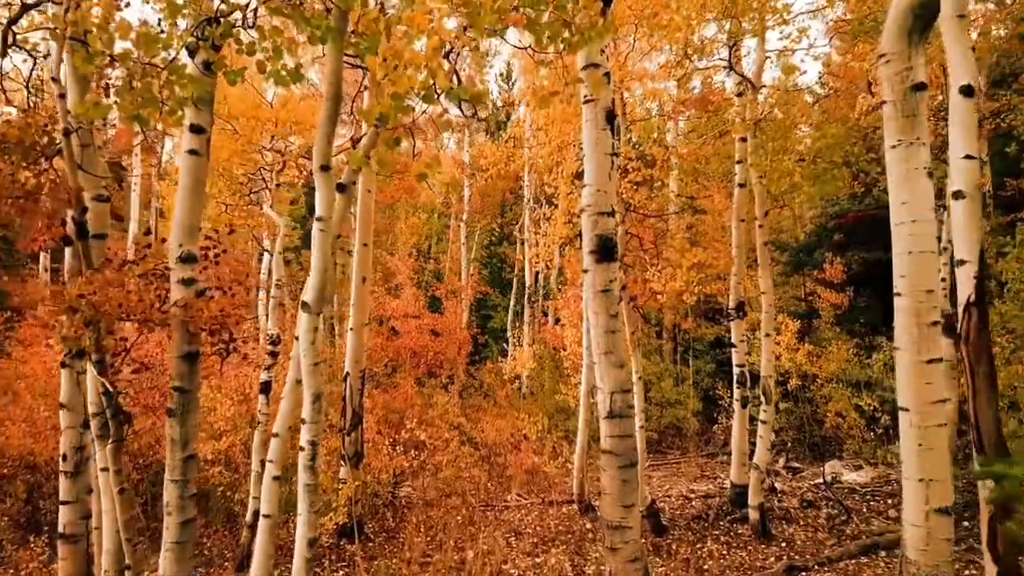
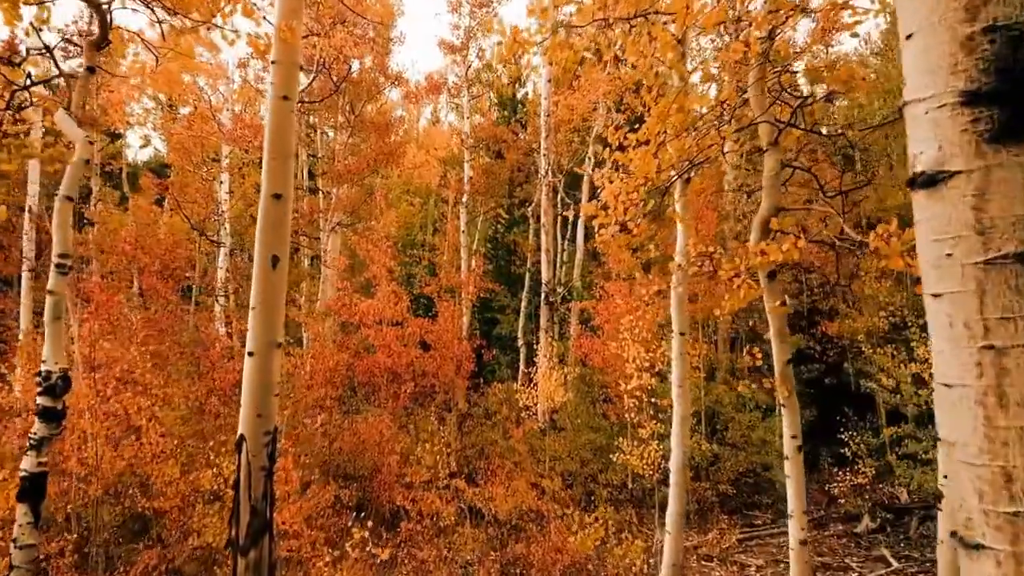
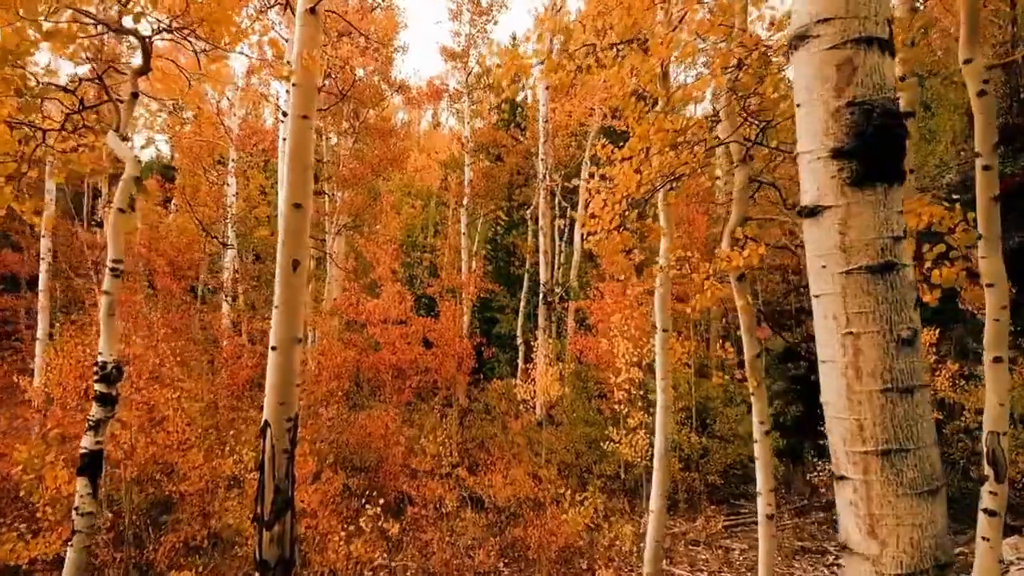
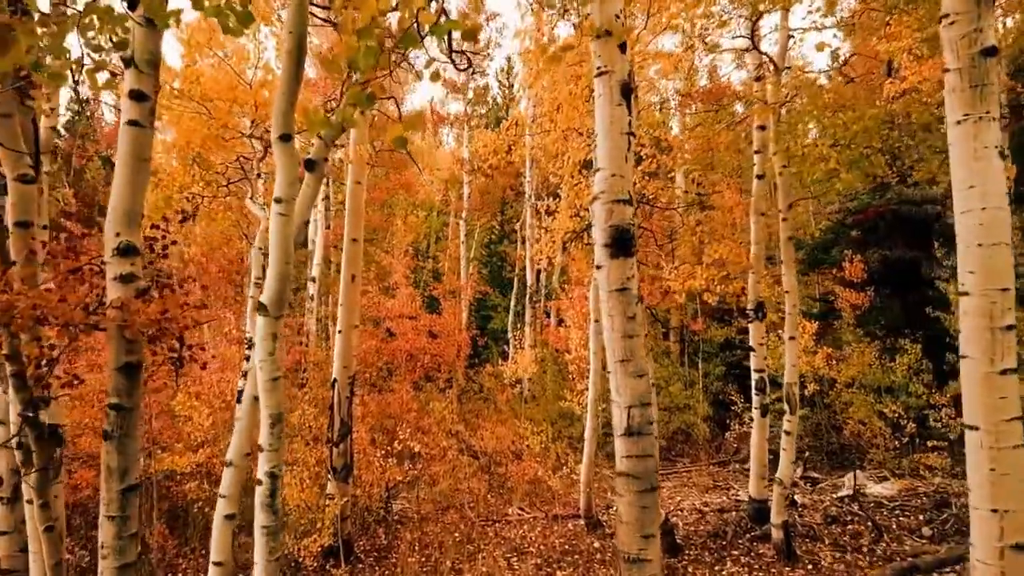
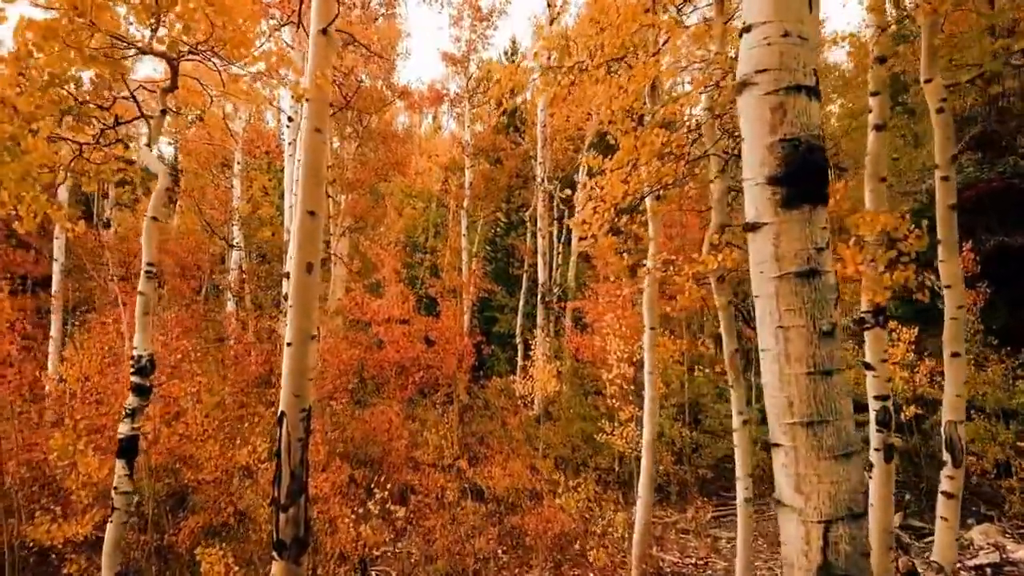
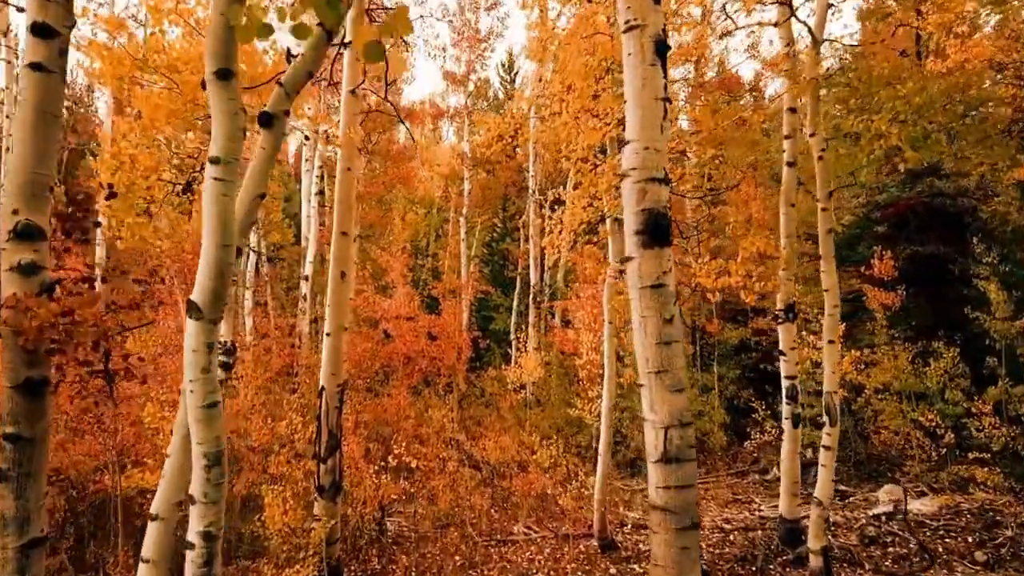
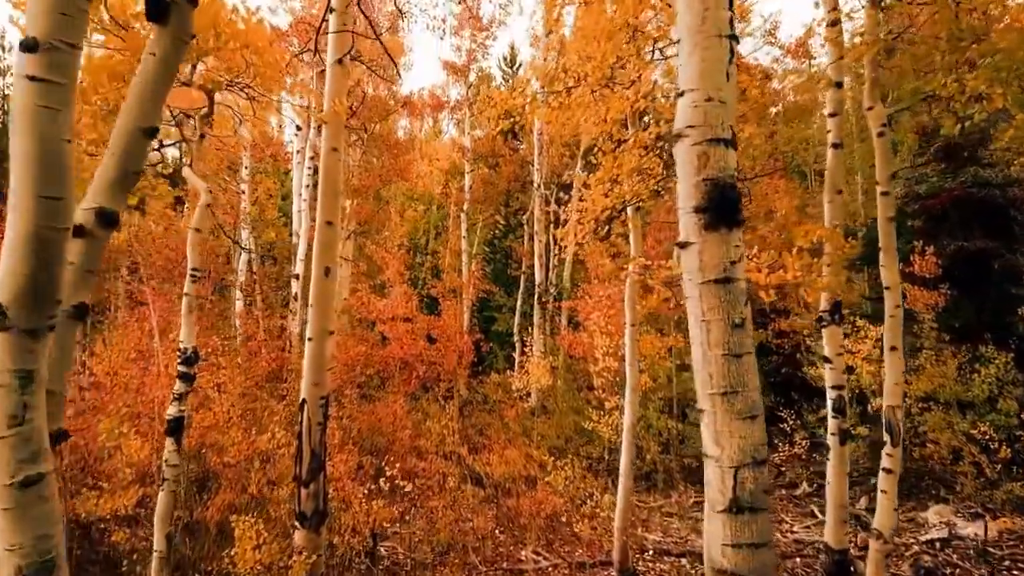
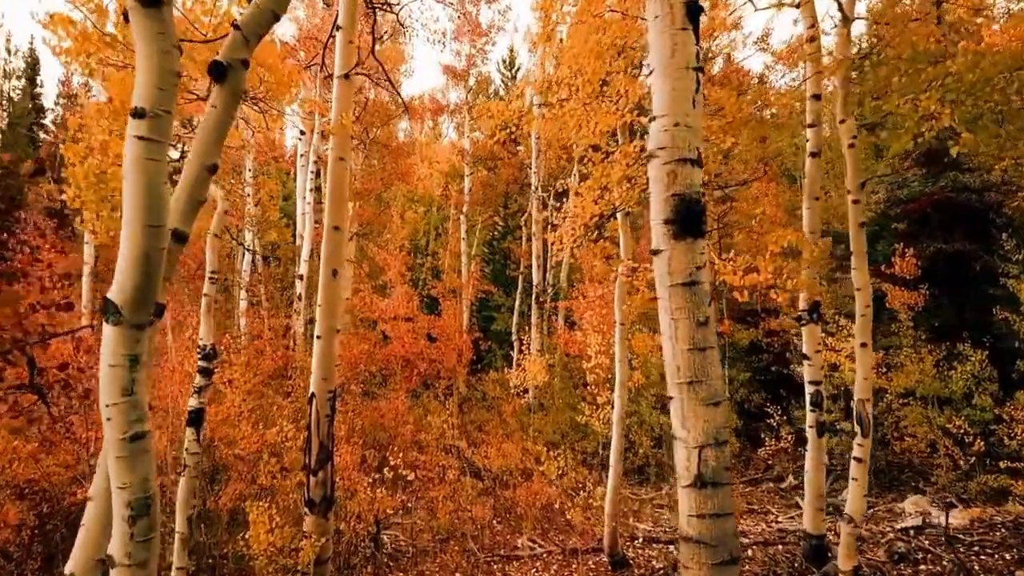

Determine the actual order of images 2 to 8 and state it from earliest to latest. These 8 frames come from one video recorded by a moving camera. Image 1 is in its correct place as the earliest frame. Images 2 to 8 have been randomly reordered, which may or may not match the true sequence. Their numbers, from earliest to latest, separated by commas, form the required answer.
4, 6, 8, 7, 5, 3, 2
